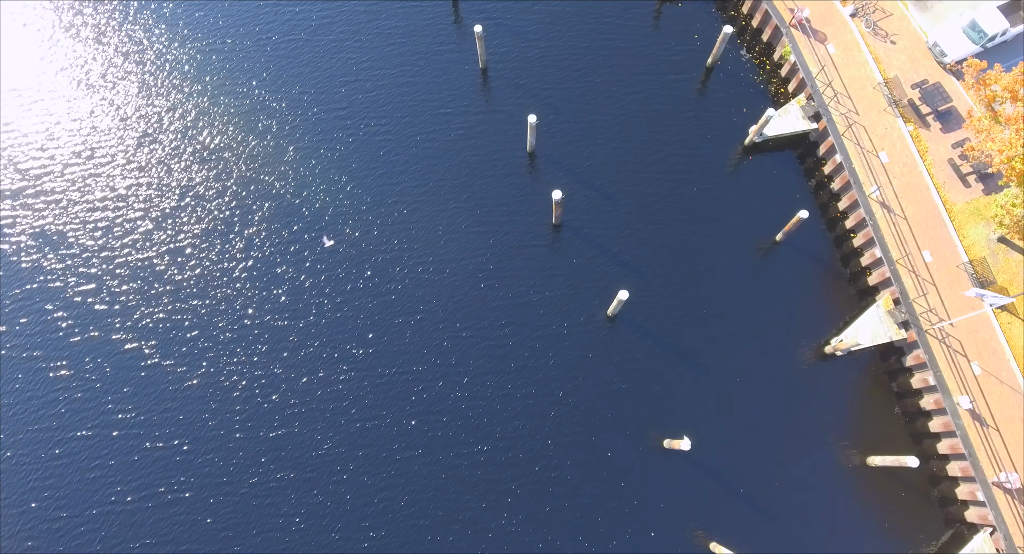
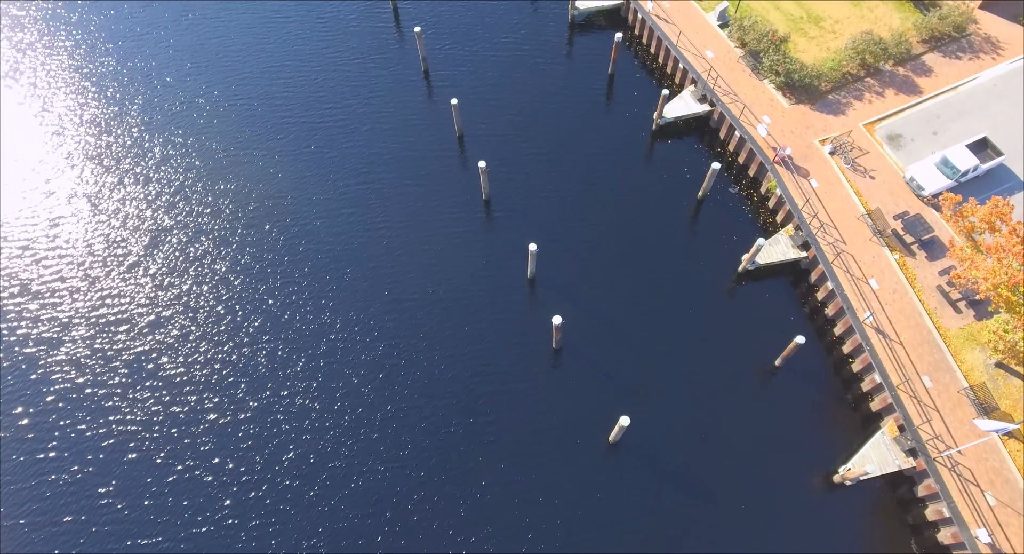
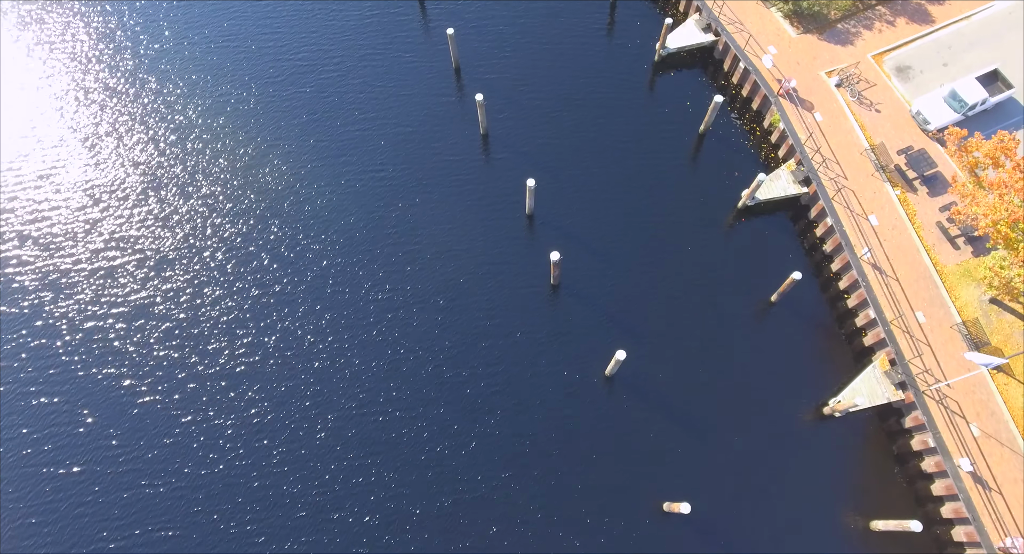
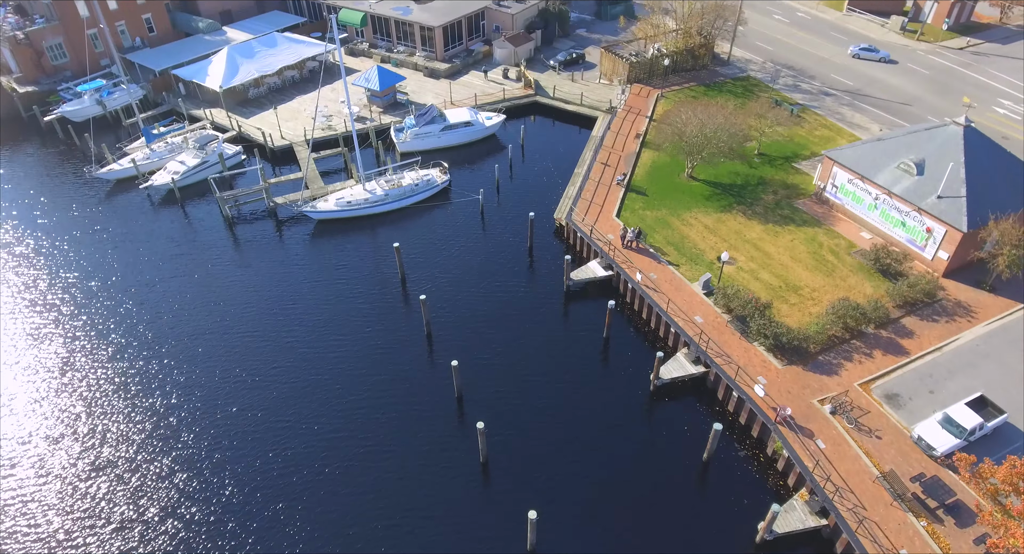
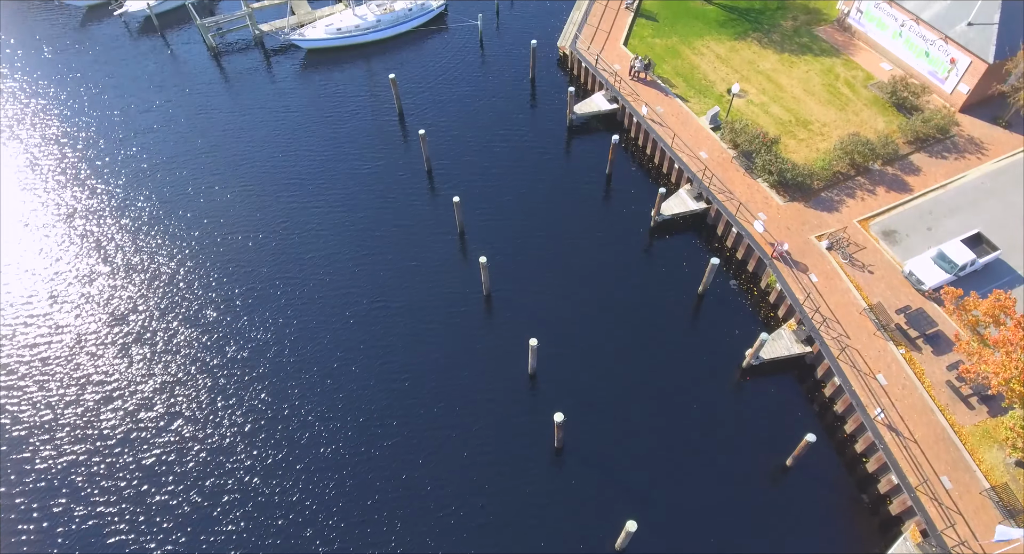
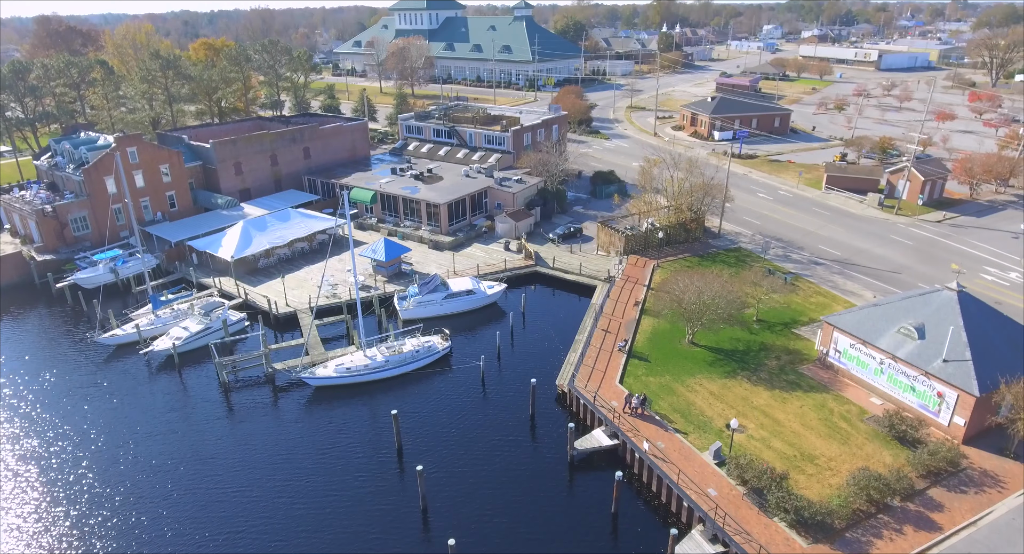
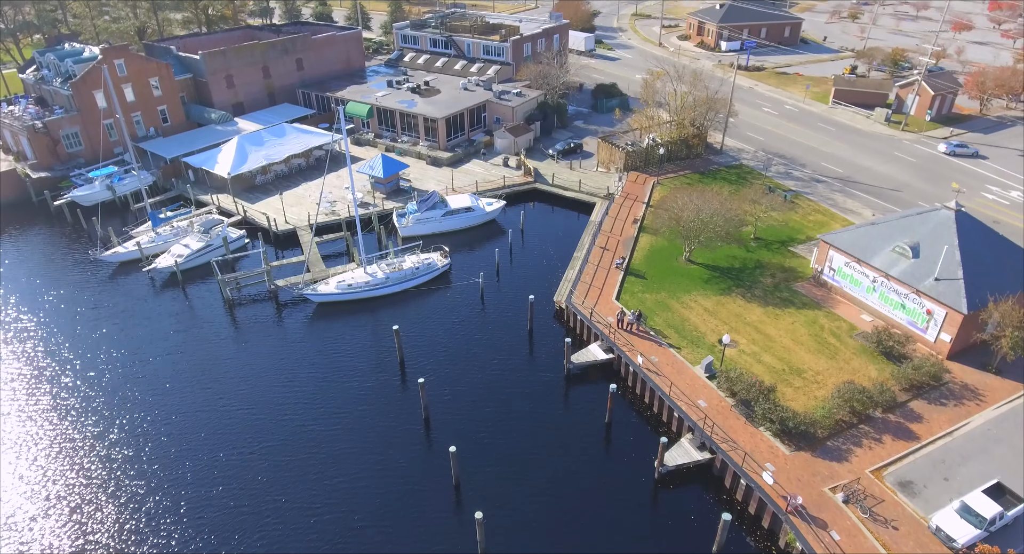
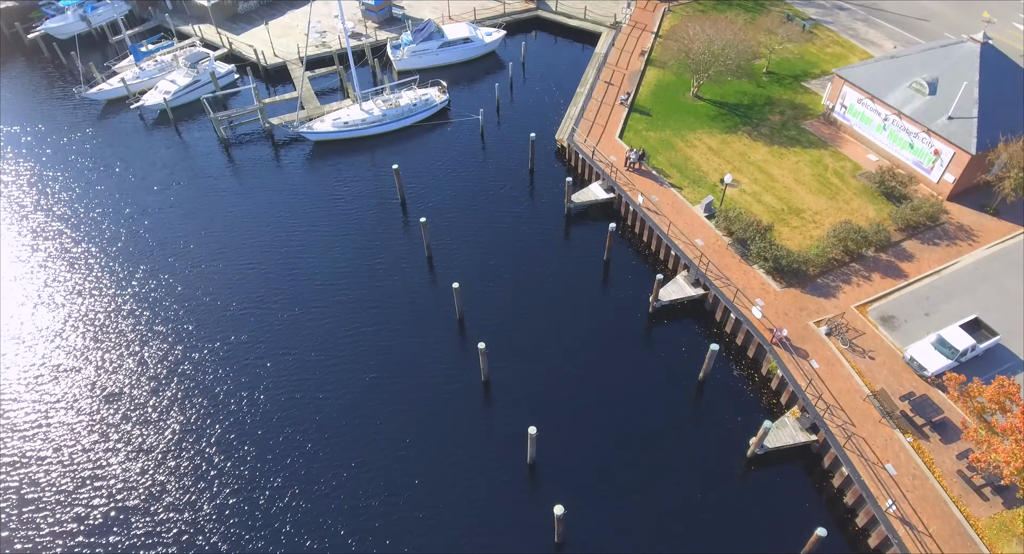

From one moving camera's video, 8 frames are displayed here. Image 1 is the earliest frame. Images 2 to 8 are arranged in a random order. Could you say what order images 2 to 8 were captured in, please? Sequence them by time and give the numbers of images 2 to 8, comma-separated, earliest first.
3, 2, 5, 8, 4, 7, 6
